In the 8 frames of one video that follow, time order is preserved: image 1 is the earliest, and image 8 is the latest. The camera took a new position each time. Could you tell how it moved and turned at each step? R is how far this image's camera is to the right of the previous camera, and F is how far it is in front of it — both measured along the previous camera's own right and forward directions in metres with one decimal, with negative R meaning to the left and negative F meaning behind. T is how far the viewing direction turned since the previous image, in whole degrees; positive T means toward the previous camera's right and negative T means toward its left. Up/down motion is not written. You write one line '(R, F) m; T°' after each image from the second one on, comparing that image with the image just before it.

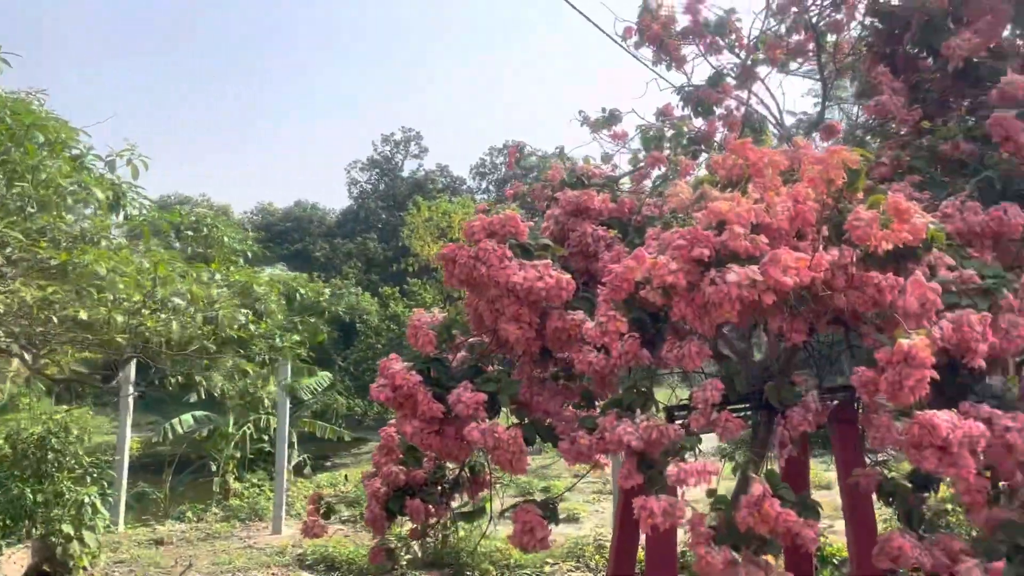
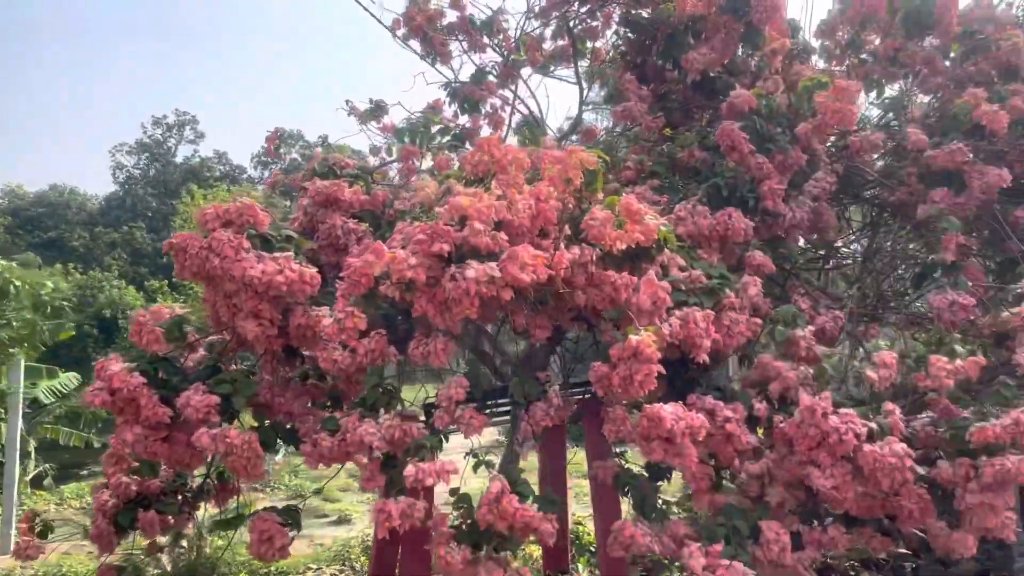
(+0.2, +0.1) m; +14°
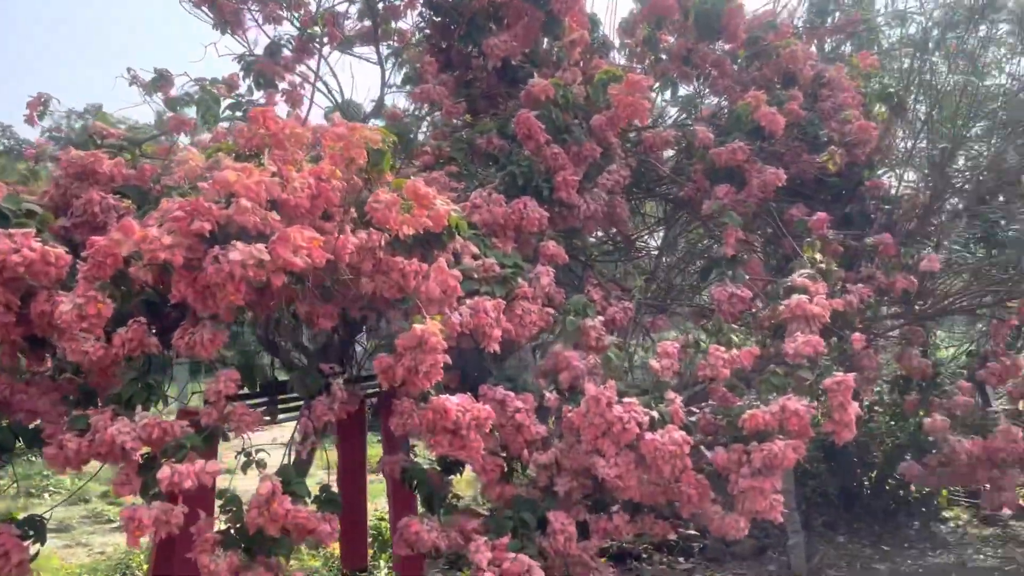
(+0.2, +0.1) m; +12°
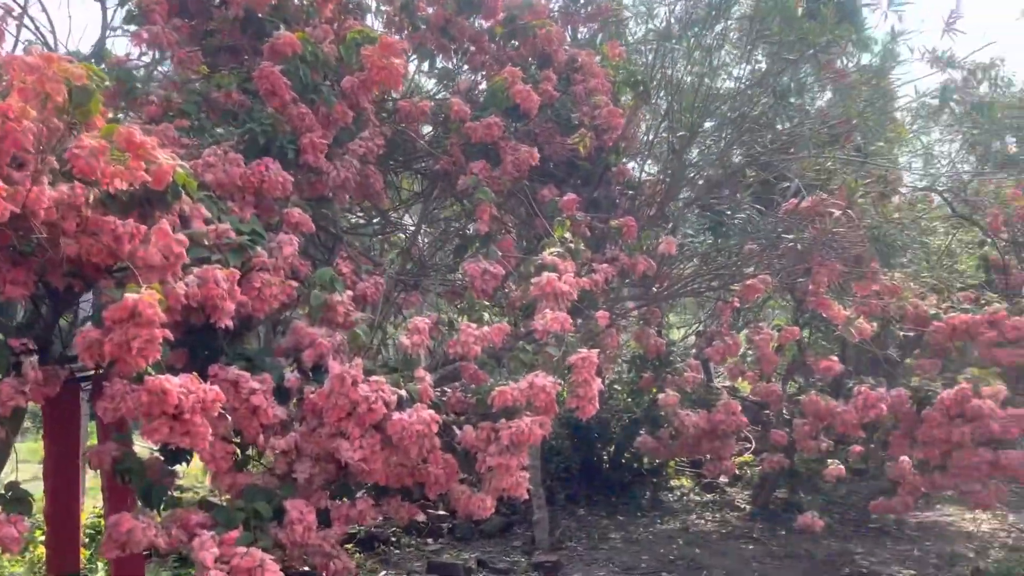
(+0.1, +0.2) m; +16°
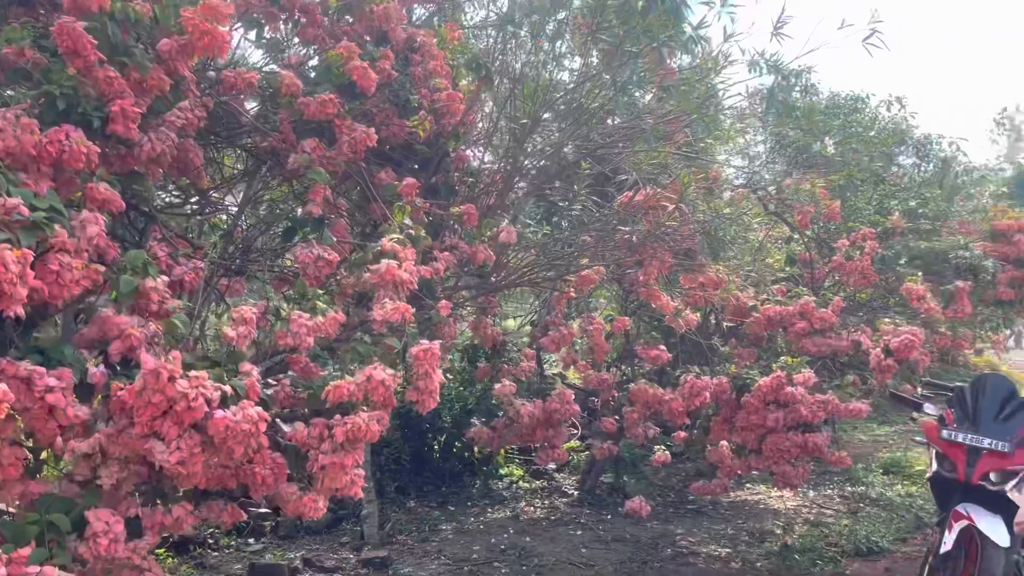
(0.0, +0.1) m; +12°
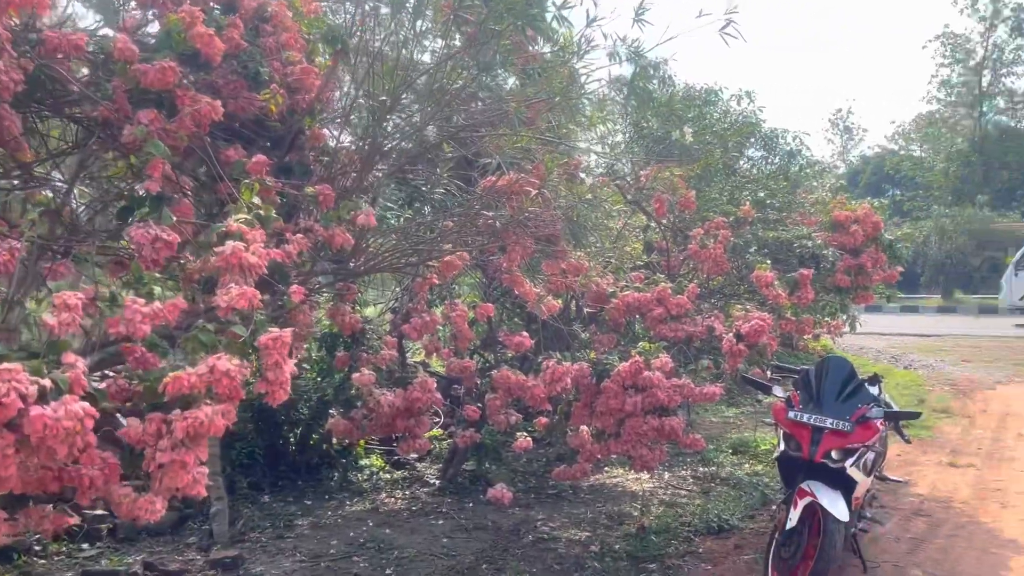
(0.0, +0.1) m; +9°
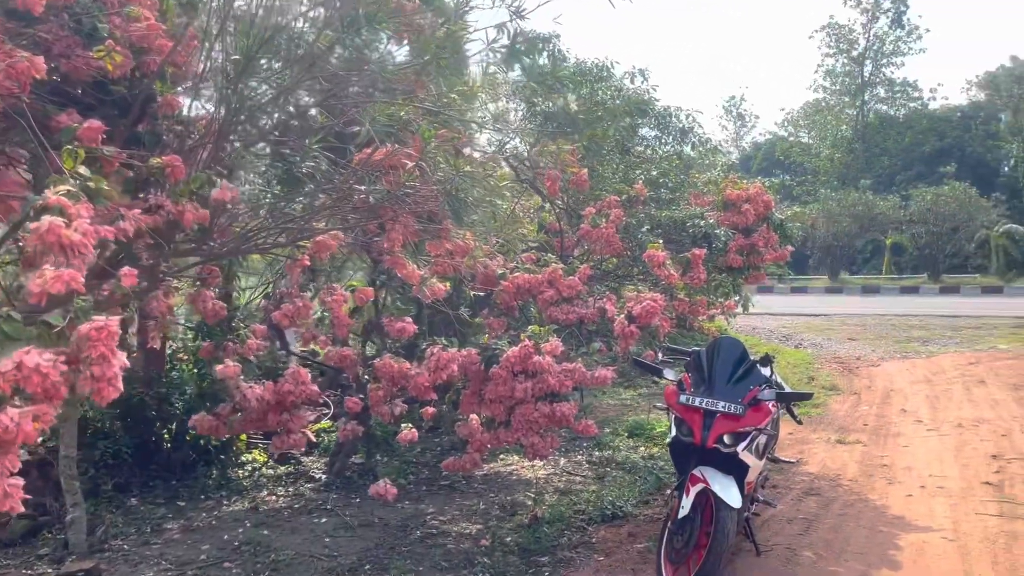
(+0.1, +0.3) m; +6°
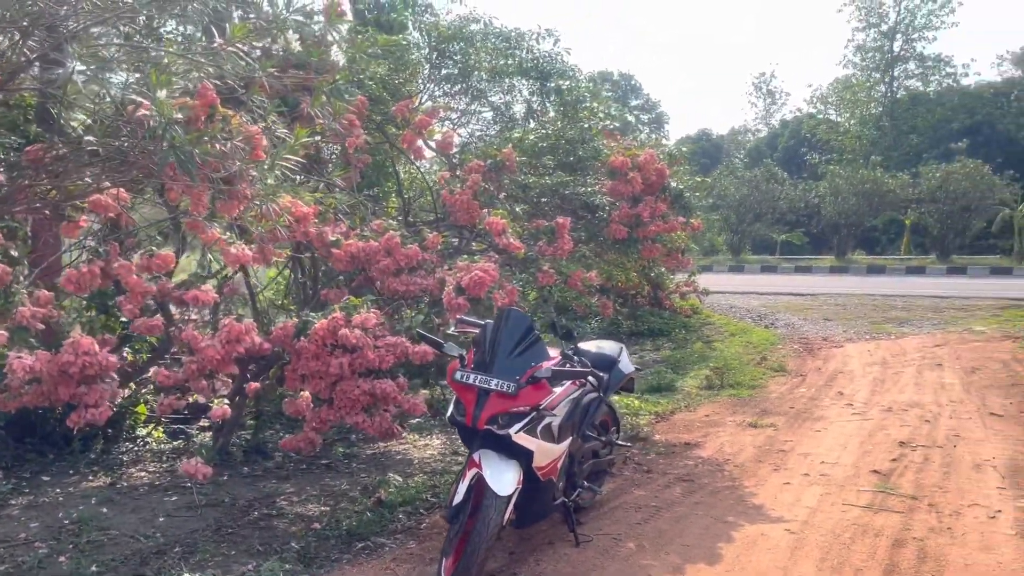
(+1.2, +0.4) m; -2°
